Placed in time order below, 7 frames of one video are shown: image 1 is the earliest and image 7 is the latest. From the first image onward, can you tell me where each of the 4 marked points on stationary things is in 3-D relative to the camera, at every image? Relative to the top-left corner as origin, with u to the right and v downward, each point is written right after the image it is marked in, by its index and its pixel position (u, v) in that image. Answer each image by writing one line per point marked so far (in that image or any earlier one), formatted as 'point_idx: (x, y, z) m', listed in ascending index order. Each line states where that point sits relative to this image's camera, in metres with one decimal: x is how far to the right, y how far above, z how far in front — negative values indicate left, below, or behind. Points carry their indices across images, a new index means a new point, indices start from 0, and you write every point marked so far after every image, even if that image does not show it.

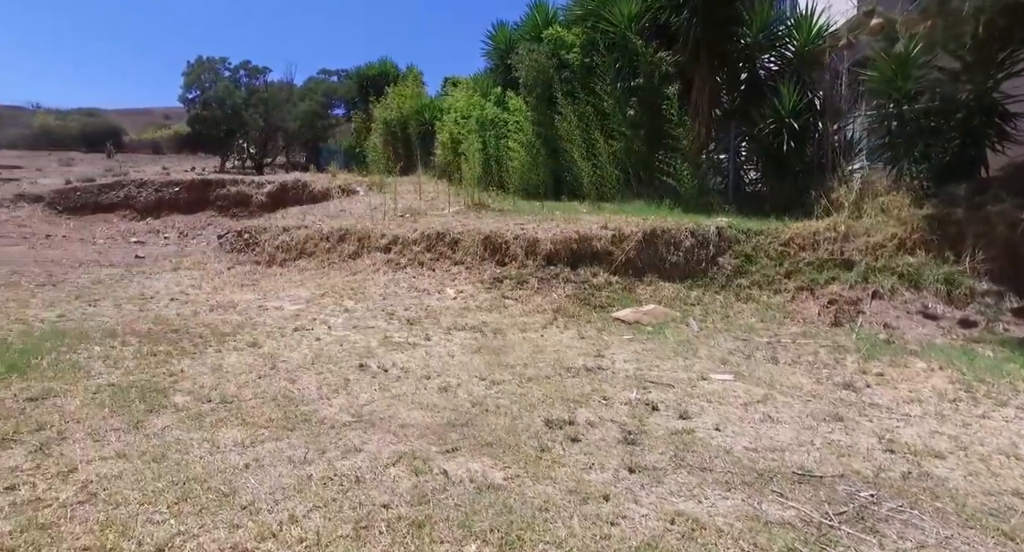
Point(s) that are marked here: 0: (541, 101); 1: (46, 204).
0: (+0.4, +3.2, +10.6) m
1: (-13.0, +2.0, +16.0) m
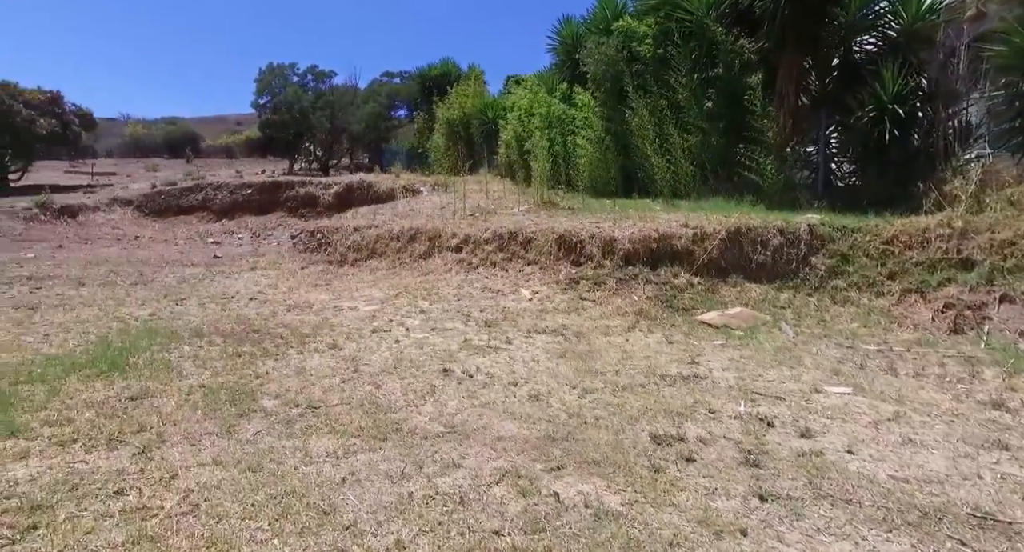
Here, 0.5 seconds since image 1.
0: (+1.7, +3.2, +10.2) m
1: (-11.1, +2.0, +16.9) m
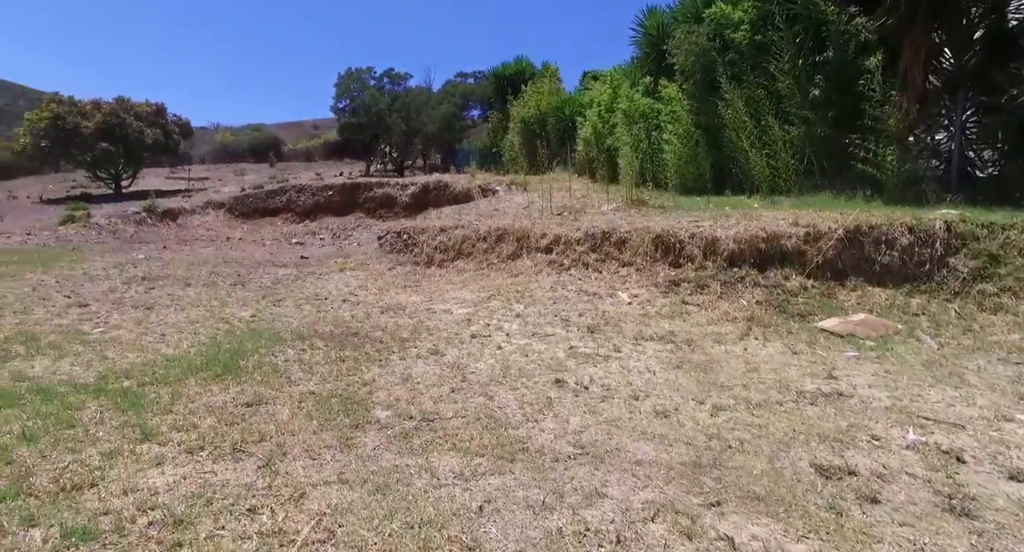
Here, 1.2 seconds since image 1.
0: (+3.1, +3.1, +9.7) m
1: (-8.9, +2.0, +17.8) m
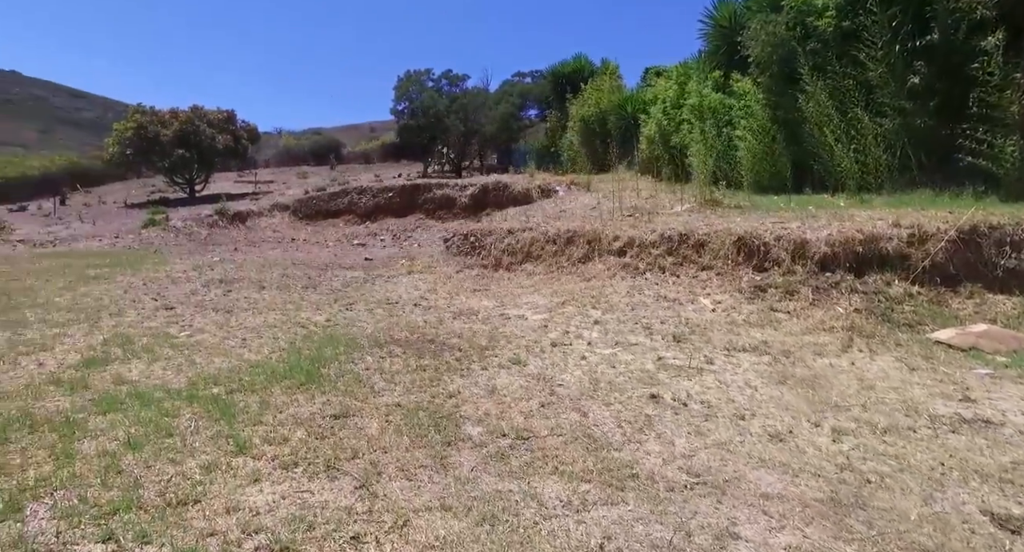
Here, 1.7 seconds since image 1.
0: (+4.2, +3.1, +9.2) m
1: (-7.0, +2.0, +18.3) m
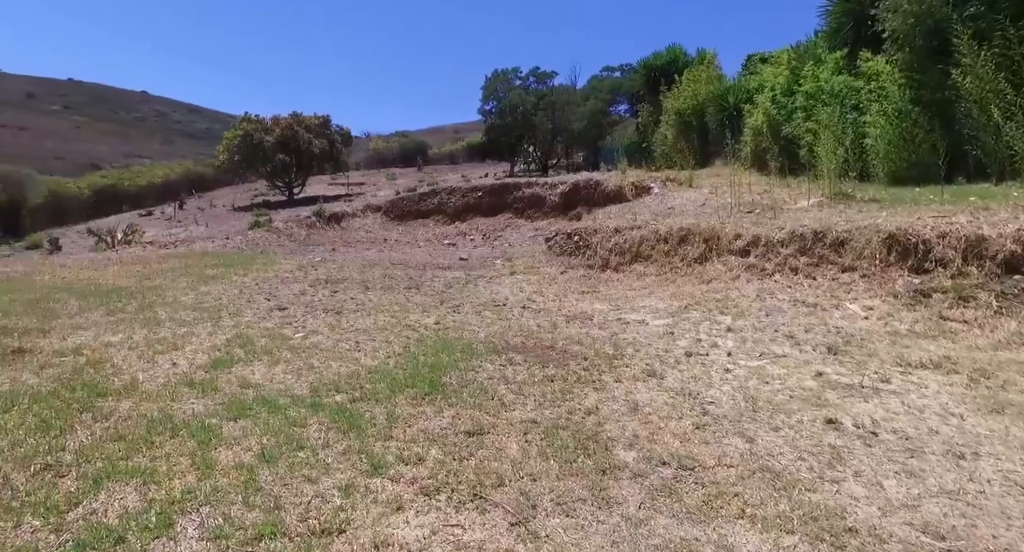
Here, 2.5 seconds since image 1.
0: (+5.7, +3.1, +8.1) m
1: (-4.2, +2.0, +18.7) m
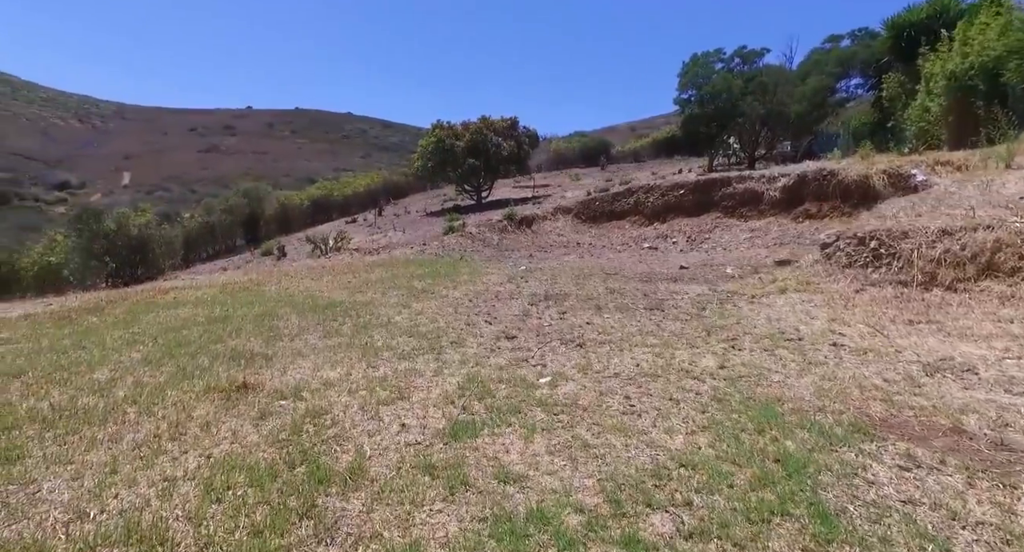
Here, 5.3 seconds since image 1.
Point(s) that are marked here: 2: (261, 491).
0: (+8.4, +2.8, +4.6) m
1: (+1.9, +1.8, +17.5) m
2: (-1.1, -0.9, +2.5) m
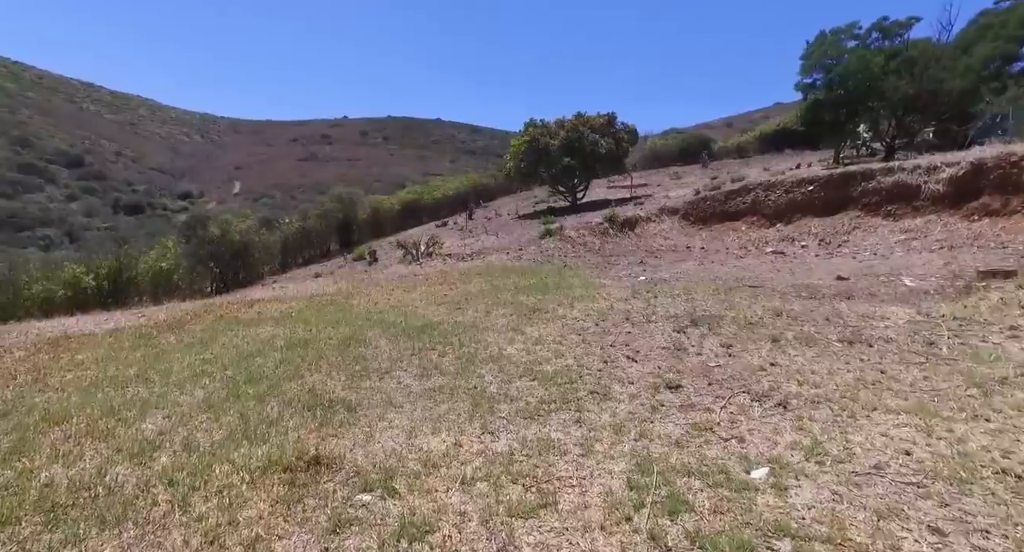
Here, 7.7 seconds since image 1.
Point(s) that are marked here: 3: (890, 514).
0: (+9.3, +2.7, +1.9) m
1: (+4.7, +1.6, +15.6) m
2: (-0.4, -1.1, +1.2) m
3: (+1.4, -0.9, +2.2) m
